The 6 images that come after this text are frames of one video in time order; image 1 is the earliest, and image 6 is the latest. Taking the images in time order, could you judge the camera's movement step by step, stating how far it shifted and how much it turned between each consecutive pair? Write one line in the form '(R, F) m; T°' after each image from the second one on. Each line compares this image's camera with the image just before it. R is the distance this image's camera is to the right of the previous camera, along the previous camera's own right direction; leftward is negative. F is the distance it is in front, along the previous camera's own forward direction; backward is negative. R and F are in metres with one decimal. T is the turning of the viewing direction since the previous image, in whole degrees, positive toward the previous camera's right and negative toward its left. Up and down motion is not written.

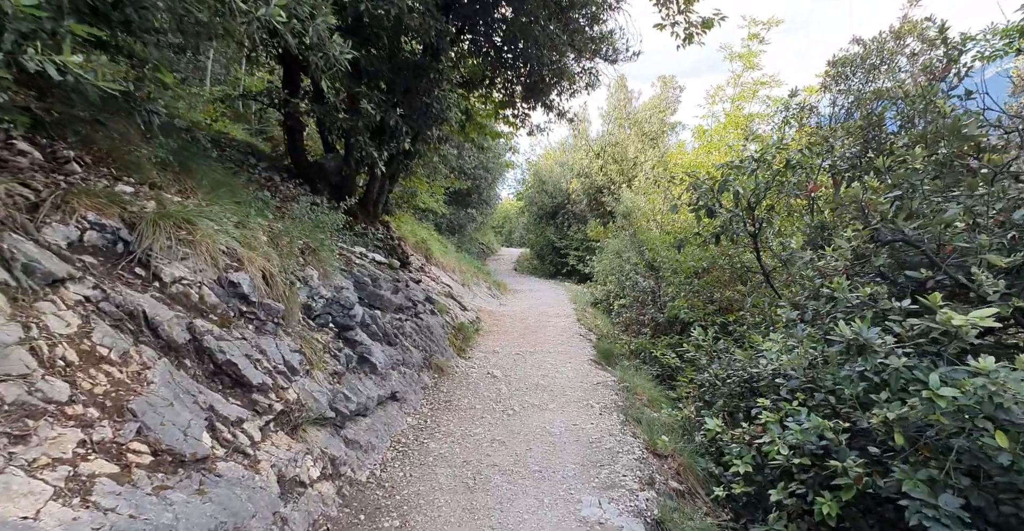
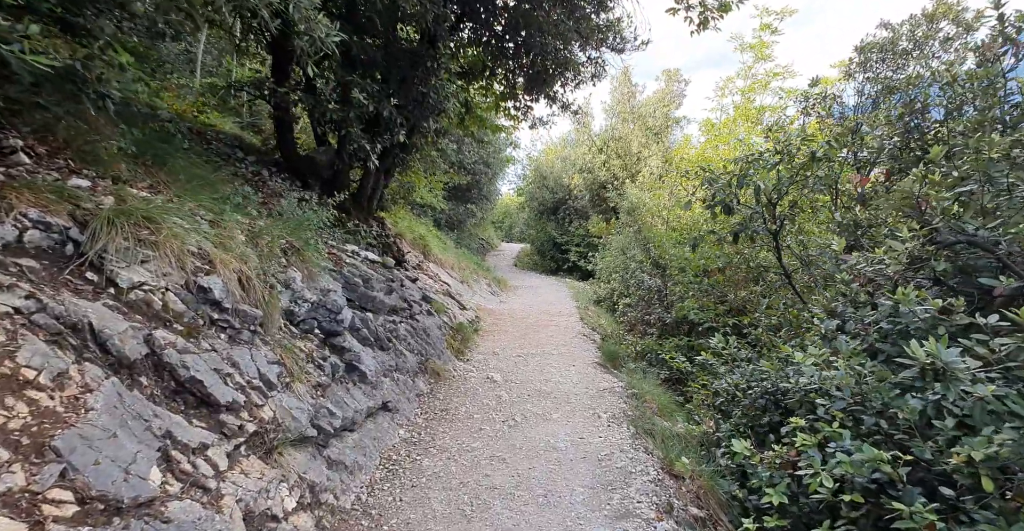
(0.0, +0.4) m; 0°
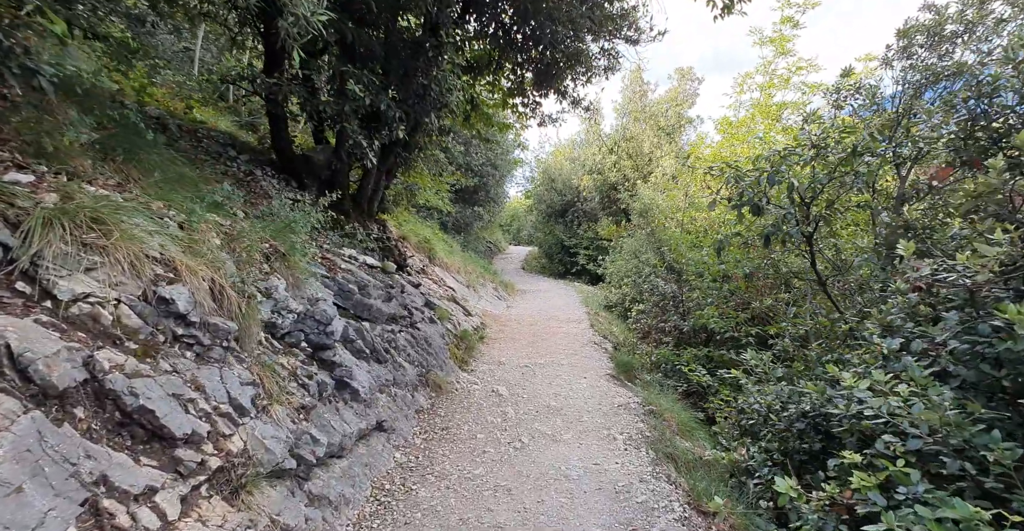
(0.0, +0.5) m; -1°
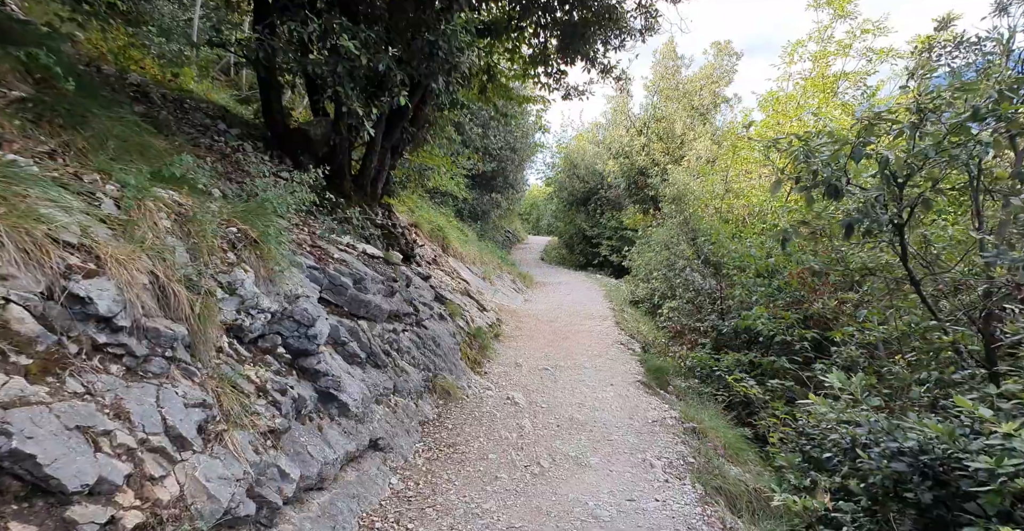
(0.0, +0.8) m; -2°
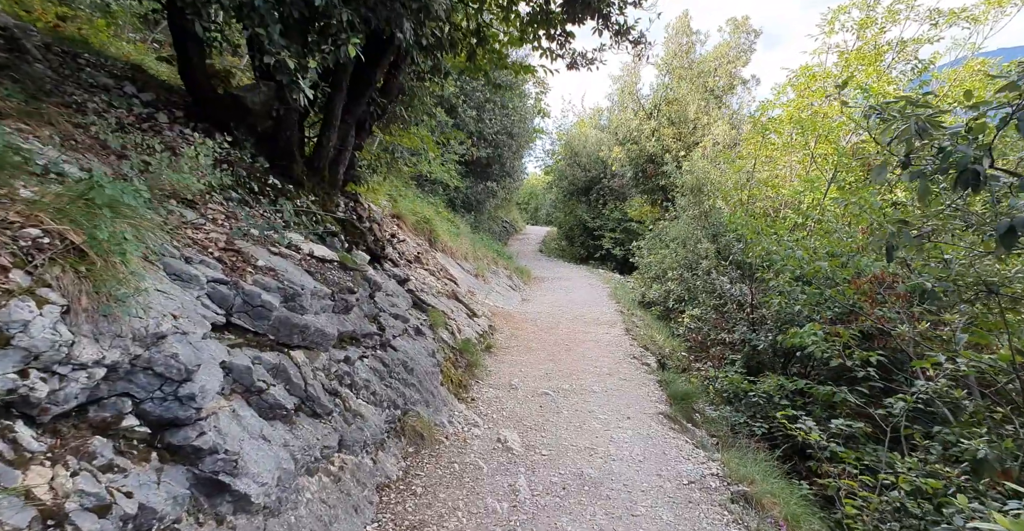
(+0.1, +1.4) m; 0°
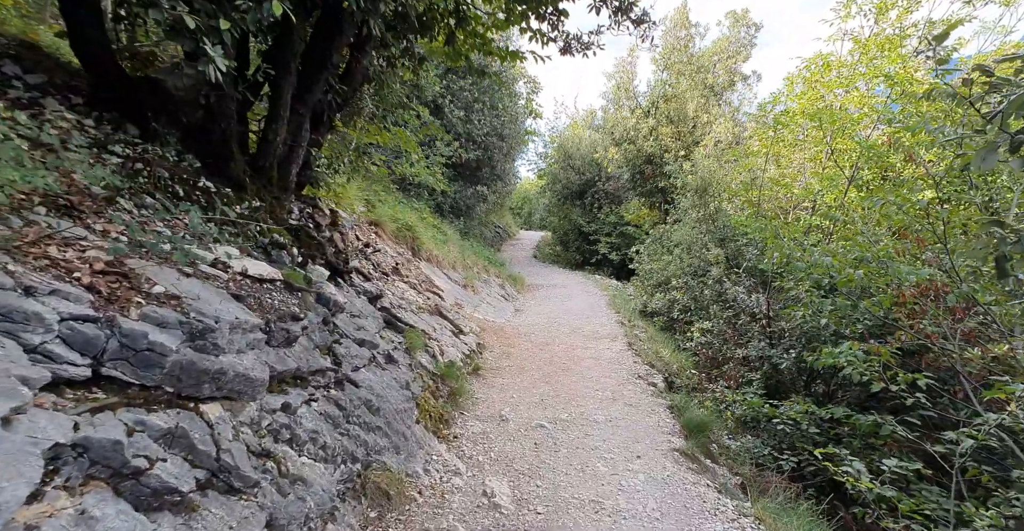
(+0.1, +0.9) m; +1°
